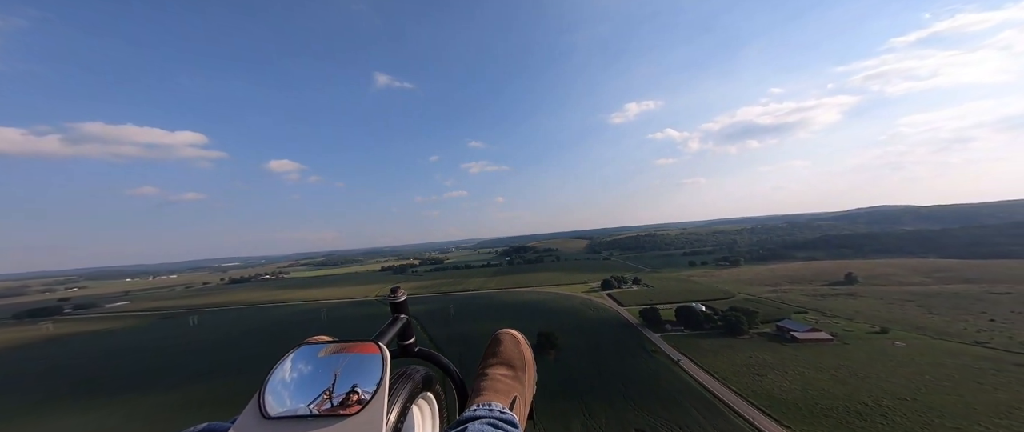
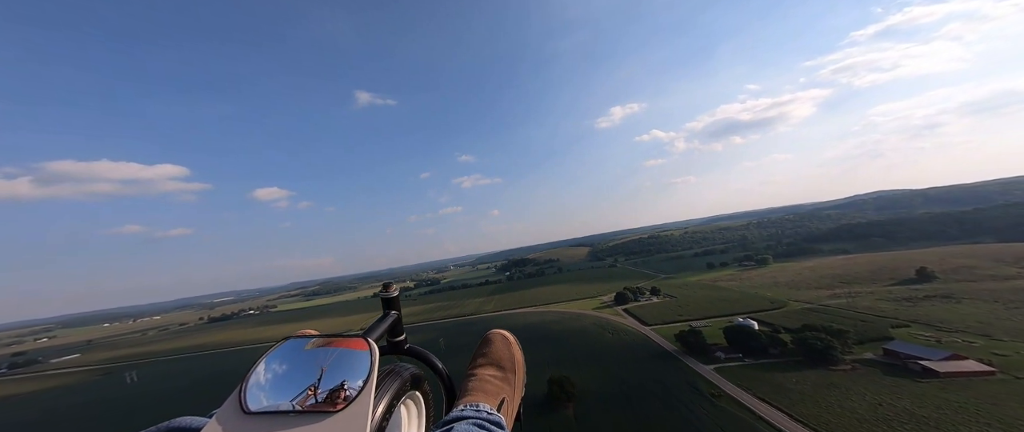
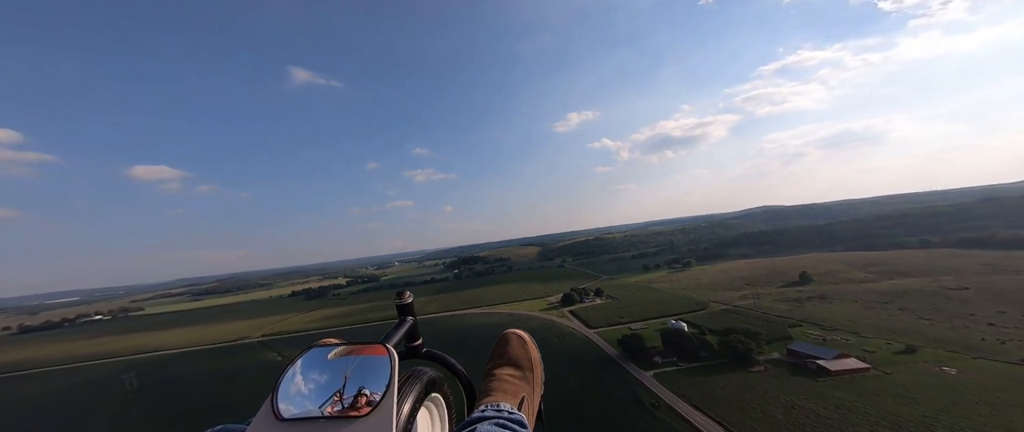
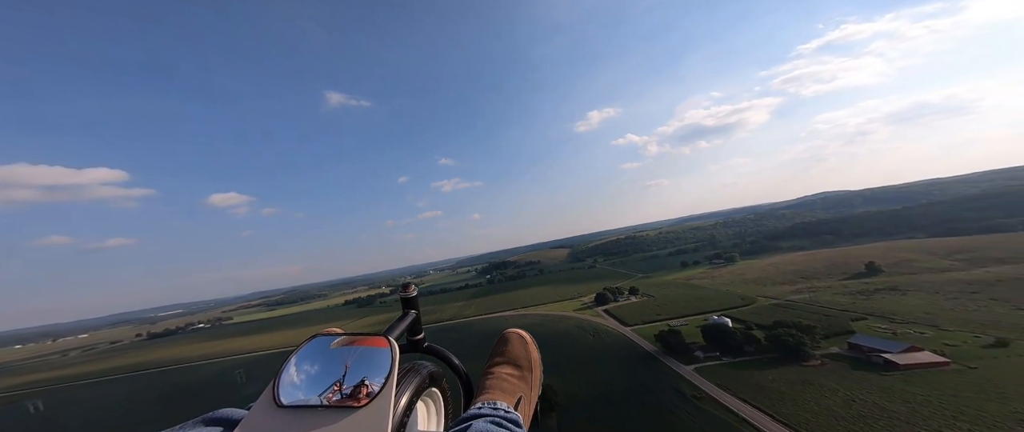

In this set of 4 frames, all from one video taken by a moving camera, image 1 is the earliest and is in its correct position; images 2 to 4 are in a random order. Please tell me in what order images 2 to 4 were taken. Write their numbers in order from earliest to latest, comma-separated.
2, 4, 3
